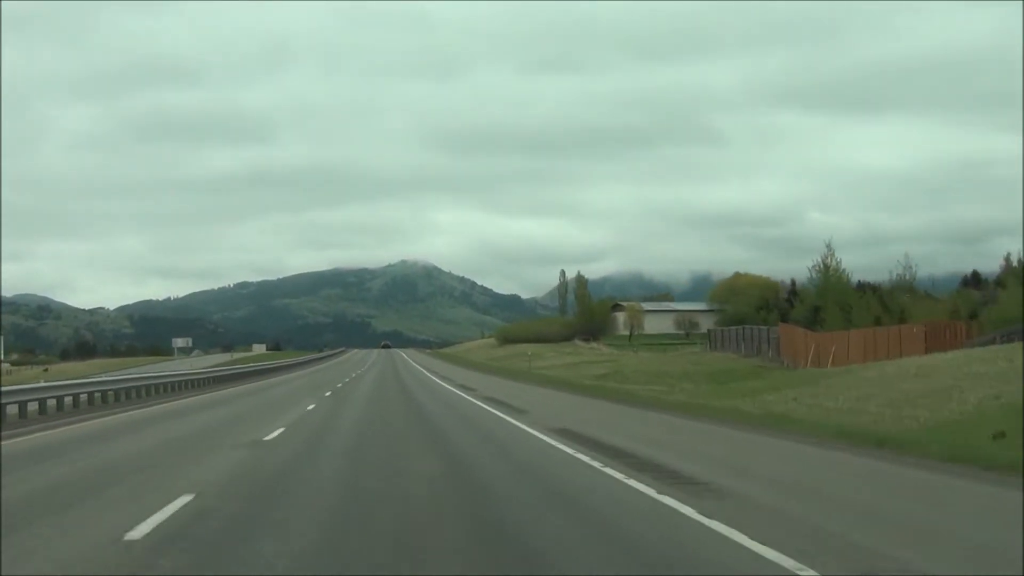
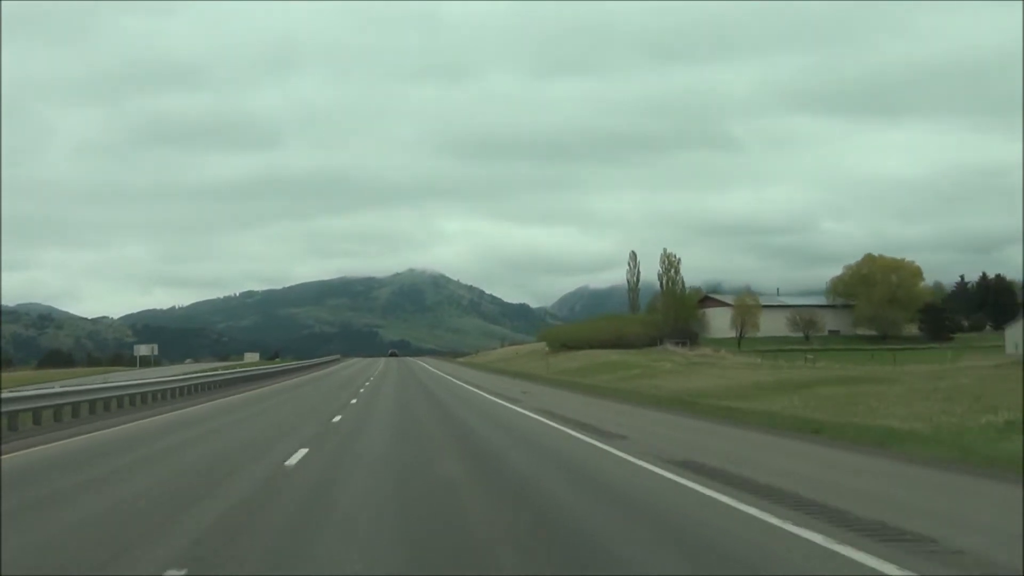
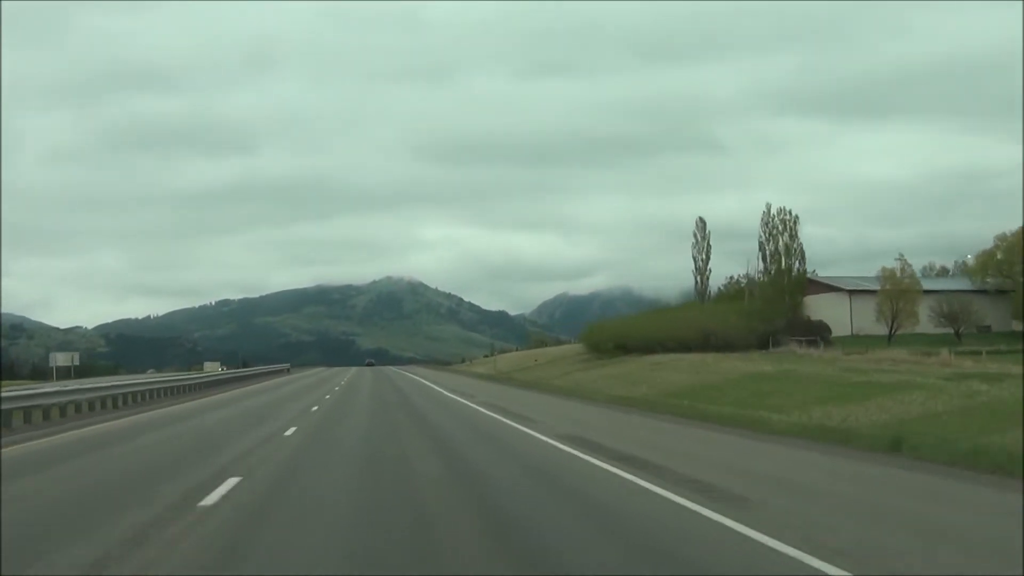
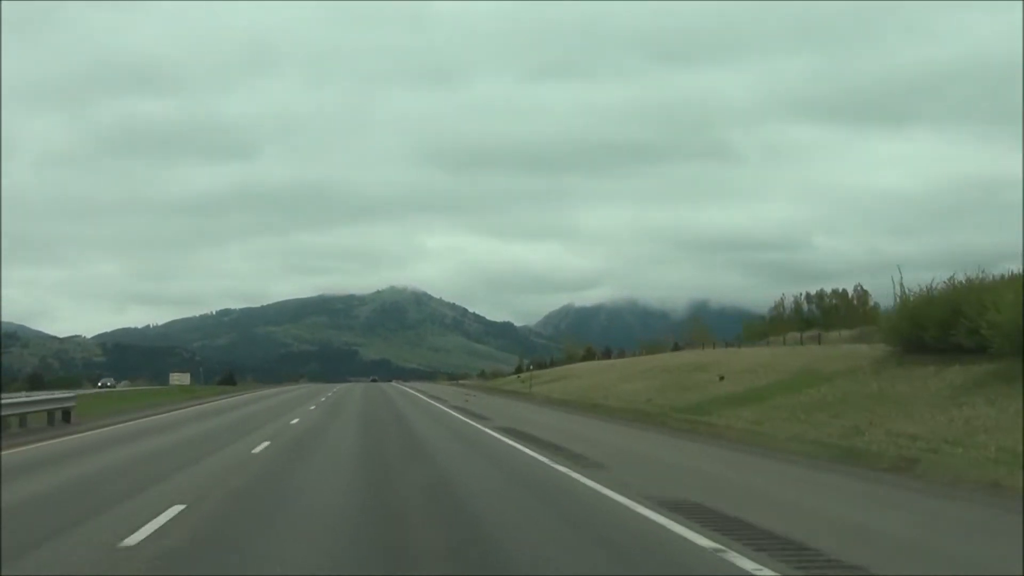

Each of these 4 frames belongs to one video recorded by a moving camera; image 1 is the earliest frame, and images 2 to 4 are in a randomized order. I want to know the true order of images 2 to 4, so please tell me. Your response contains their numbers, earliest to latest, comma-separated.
2, 3, 4
